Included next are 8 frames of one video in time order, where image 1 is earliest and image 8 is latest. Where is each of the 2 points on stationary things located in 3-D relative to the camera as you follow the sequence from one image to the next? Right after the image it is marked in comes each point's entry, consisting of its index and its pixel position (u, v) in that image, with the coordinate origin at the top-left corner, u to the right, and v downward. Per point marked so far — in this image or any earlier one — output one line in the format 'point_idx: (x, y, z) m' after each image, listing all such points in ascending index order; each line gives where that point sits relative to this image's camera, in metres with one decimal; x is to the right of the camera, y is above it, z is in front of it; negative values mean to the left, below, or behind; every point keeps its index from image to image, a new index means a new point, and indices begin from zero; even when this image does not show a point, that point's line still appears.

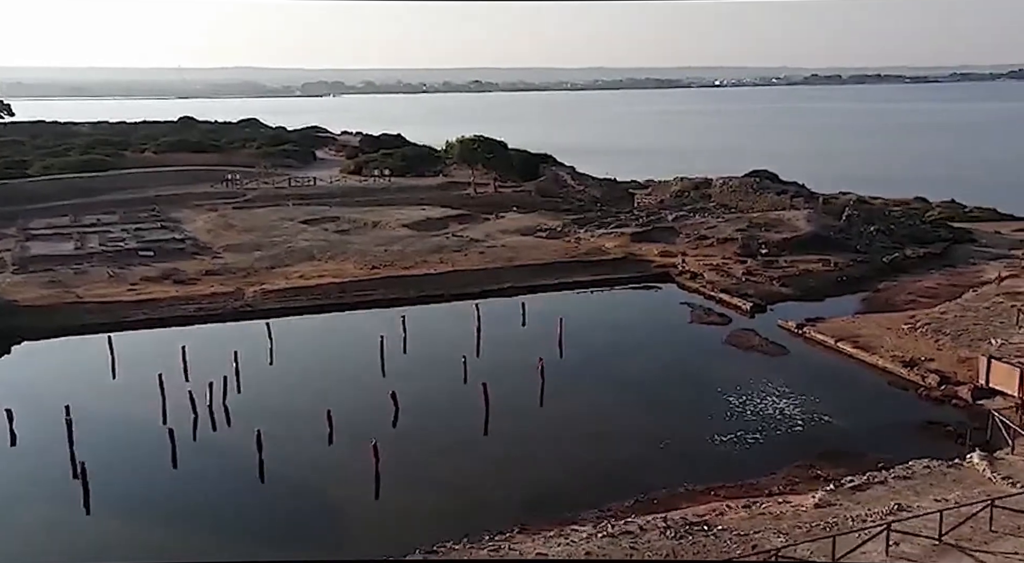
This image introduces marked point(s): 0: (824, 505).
0: (+5.8, -4.1, +15.0) m
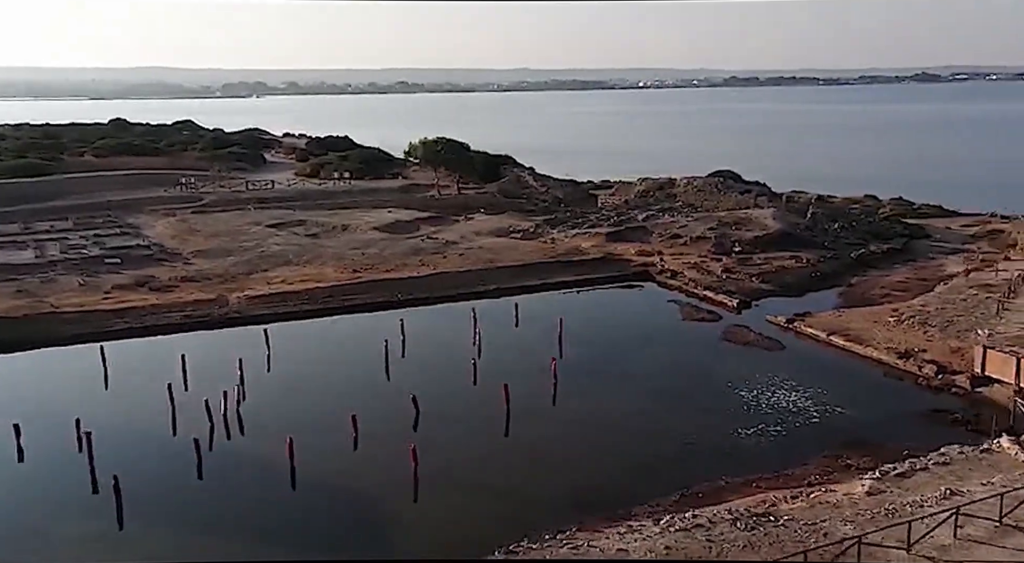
0: (+6.9, -4.0, +15.5) m
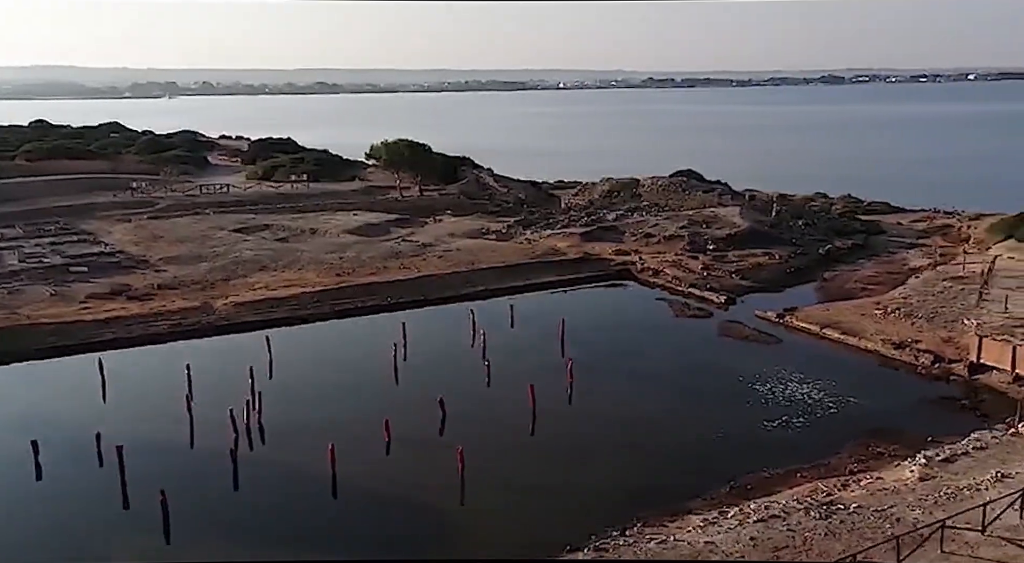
0: (+8.2, -3.9, +16.2) m
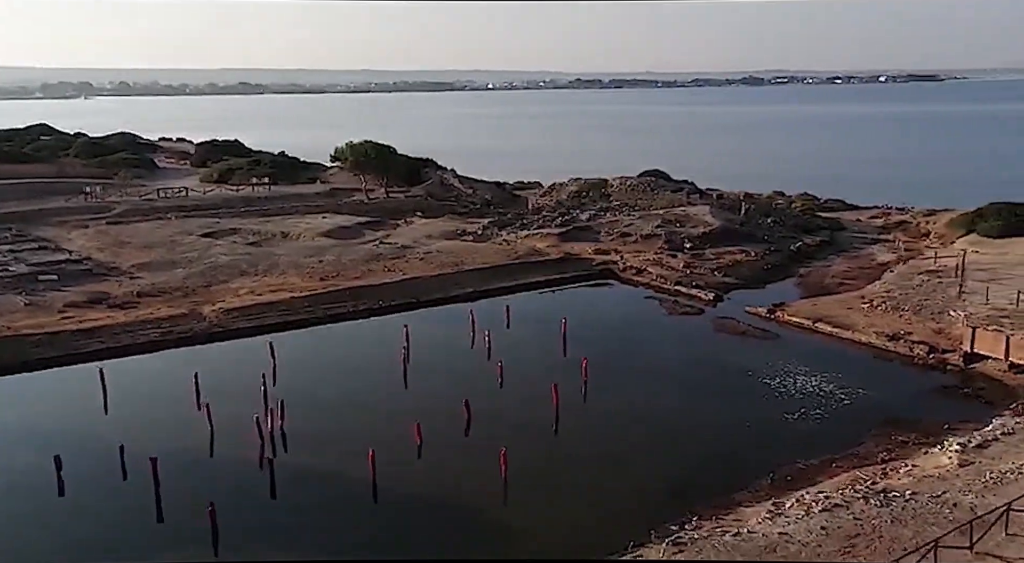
0: (+9.4, -3.7, +16.8) m
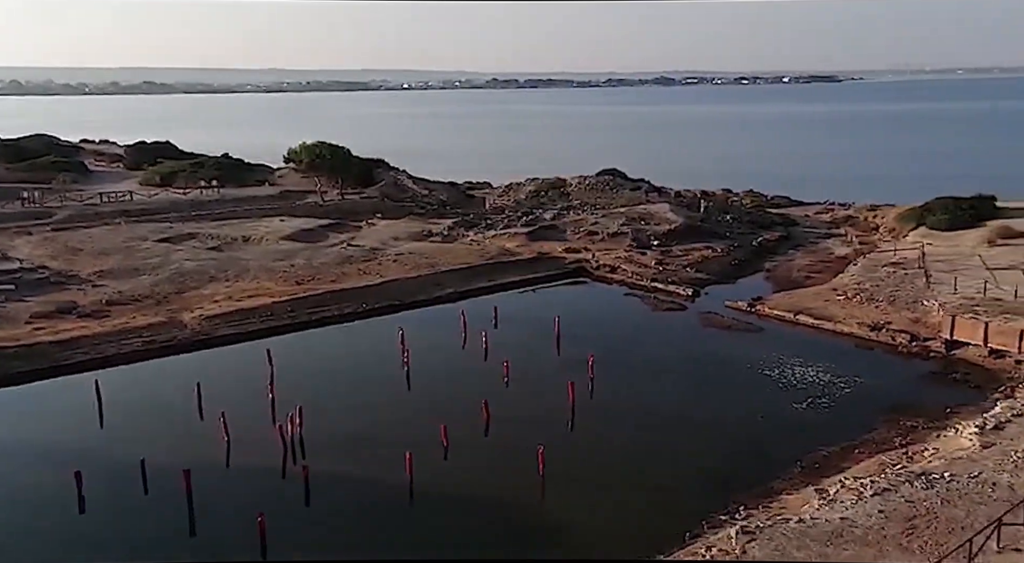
0: (+10.3, -3.5, +17.7) m
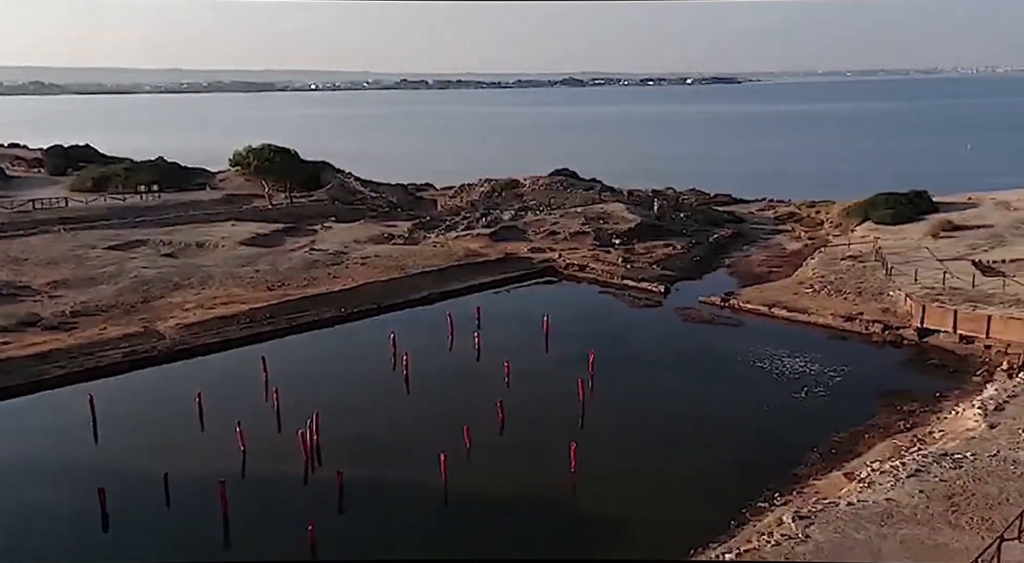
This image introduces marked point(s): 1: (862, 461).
0: (+11.1, -3.3, +18.8) m
1: (+7.9, -4.1, +18.7) m
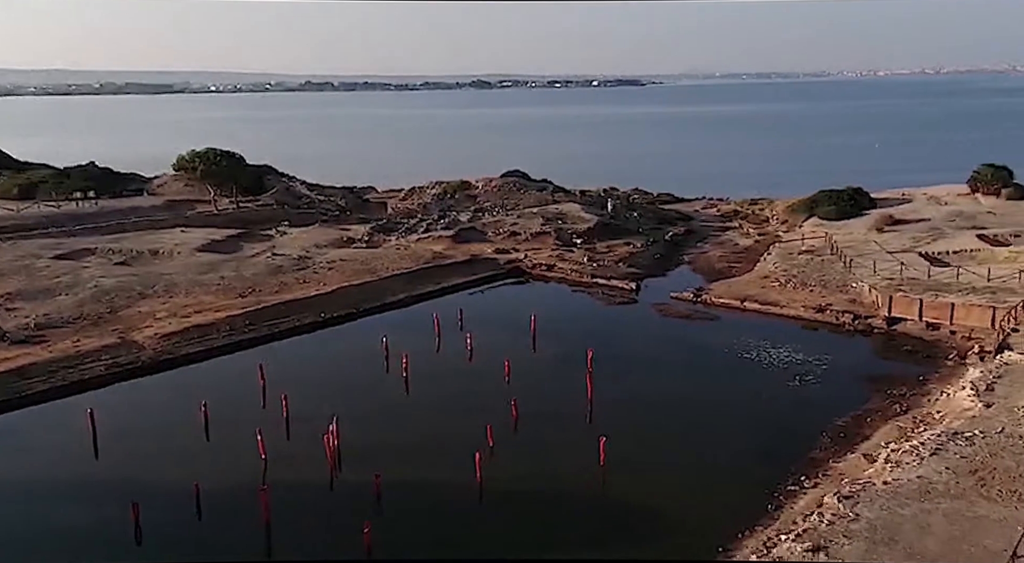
0: (+11.7, -3.0, +20.2) m
1: (+8.6, -3.9, +19.7) m
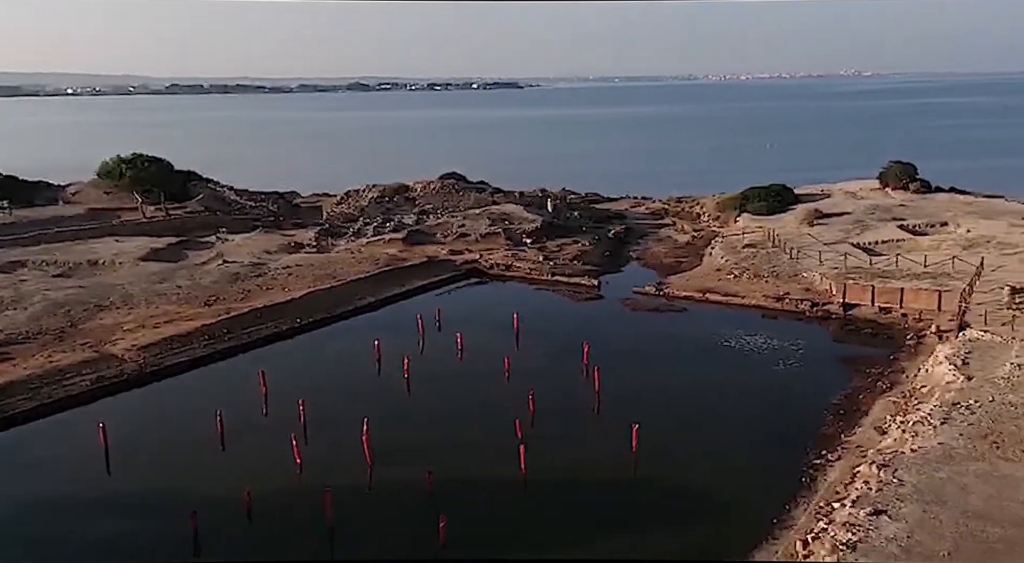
0: (+12.4, -2.6, +22.2) m
1: (+9.3, -3.5, +21.3) m
